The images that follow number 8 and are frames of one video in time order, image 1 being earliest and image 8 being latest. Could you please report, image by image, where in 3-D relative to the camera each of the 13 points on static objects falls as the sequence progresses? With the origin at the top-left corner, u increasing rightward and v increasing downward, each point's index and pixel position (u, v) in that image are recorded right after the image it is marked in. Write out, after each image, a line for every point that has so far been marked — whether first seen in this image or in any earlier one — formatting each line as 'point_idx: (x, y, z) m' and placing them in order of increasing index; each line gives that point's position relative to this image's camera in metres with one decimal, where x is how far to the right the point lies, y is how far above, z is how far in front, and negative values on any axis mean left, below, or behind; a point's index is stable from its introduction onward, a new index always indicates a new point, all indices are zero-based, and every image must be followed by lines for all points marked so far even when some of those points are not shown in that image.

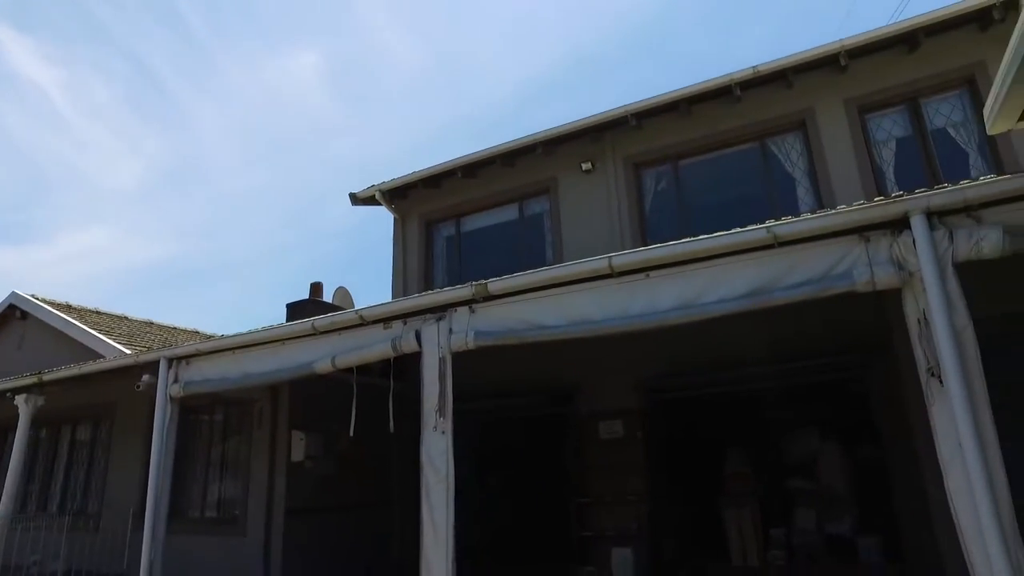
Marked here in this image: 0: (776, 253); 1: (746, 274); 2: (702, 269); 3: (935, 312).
0: (+1.5, +0.2, +3.7) m
1: (+1.3, +0.1, +3.8) m
2: (+1.1, +0.1, +3.9) m
3: (+2.0, -0.1, +3.2) m
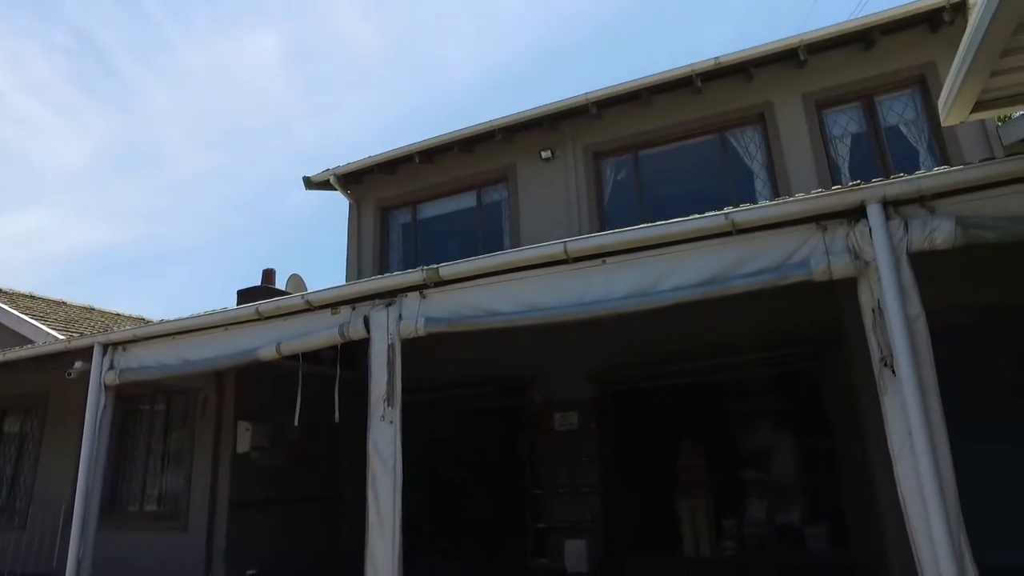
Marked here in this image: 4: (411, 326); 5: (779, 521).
0: (+1.2, +0.3, +3.7) m
1: (+1.0, +0.1, +3.7) m
2: (+0.8, +0.2, +3.8) m
3: (+1.8, -0.1, +3.2) m
4: (-0.7, -0.3, +4.4) m
5: (+2.9, -2.5, +7.3) m
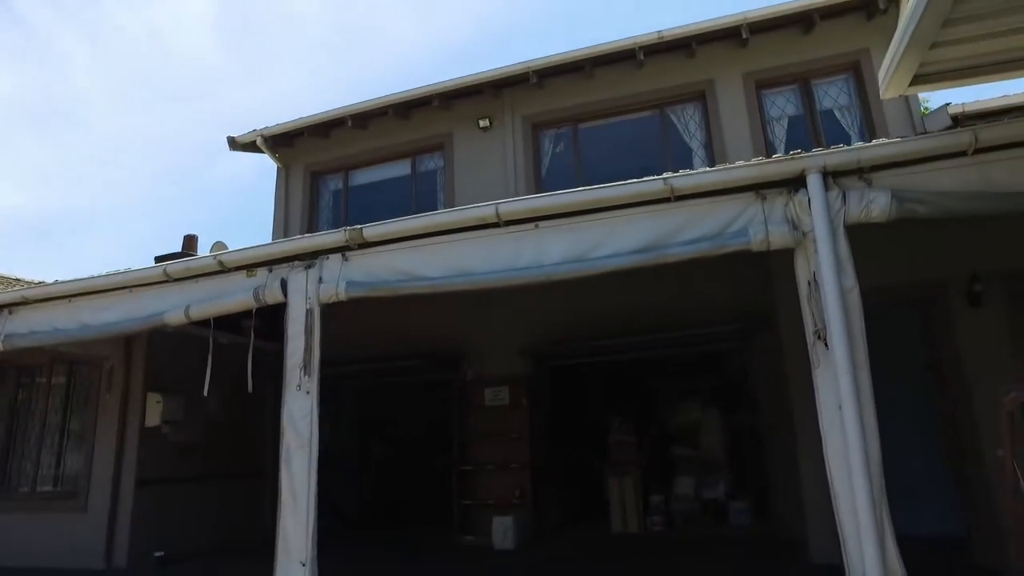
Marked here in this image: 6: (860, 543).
0: (+0.8, +0.4, +3.5) m
1: (+0.7, +0.3, +3.6) m
2: (+0.4, +0.4, +3.6) m
3: (+1.5, +0.1, +3.1) m
4: (-1.1, 0.0, +4.1) m
5: (+2.1, -2.3, +7.4) m
6: (+1.5, -1.1, +2.9) m
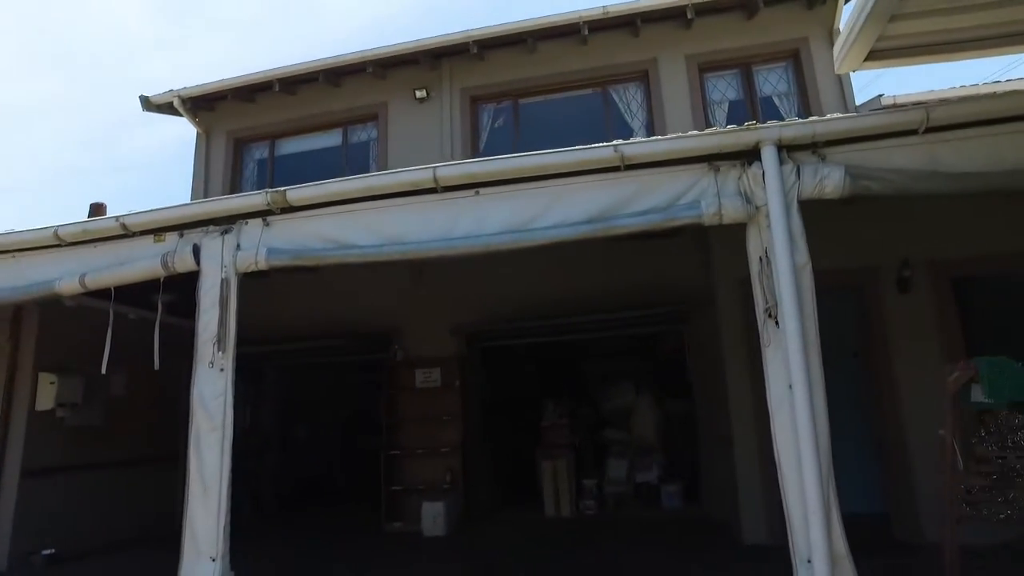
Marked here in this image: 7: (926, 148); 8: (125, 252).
0: (+0.5, +0.6, +3.3) m
1: (+0.4, +0.4, +3.4) m
2: (+0.1, +0.5, +3.4) m
3: (+1.2, +0.2, +3.0) m
4: (-1.4, +0.2, +3.7) m
5: (+1.4, -2.1, +7.4) m
6: (+1.2, -1.0, +2.8) m
7: (+1.9, +0.7, +3.2) m
8: (-2.3, +0.2, +4.1) m
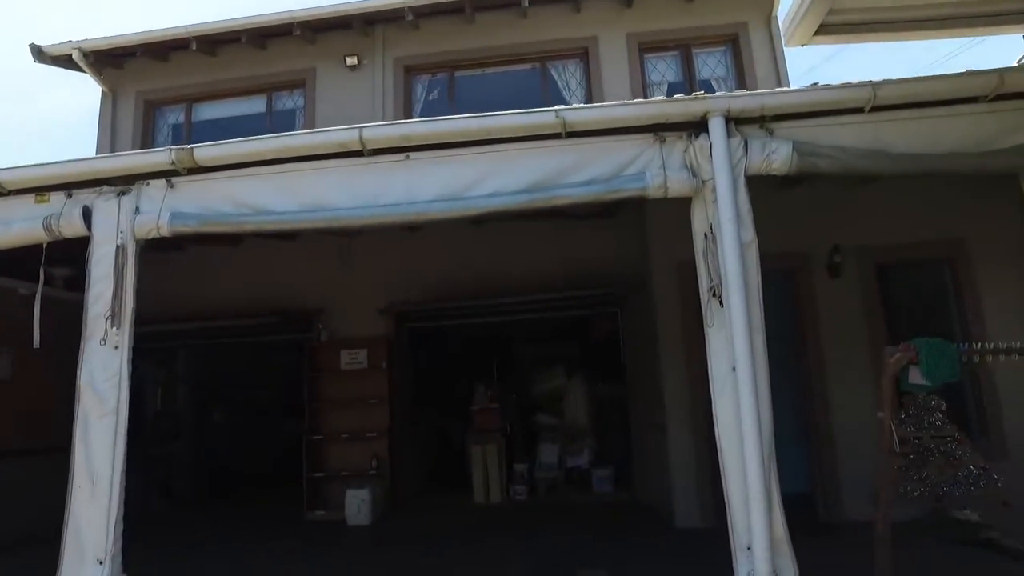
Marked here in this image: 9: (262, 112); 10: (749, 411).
0: (+0.2, +0.7, +3.1) m
1: (+0.1, +0.6, +3.1) m
2: (-0.2, +0.6, +3.2) m
3: (+0.9, +0.3, +2.9) m
4: (-1.8, +0.3, +3.3) m
5: (+0.6, -1.9, +7.3) m
6: (+0.9, -0.9, +2.7) m
7: (+1.7, +0.7, +3.1) m
8: (-2.7, +0.4, +3.6) m
9: (-2.9, +2.0, +7.7) m
10: (+1.0, -0.5, +2.7) m
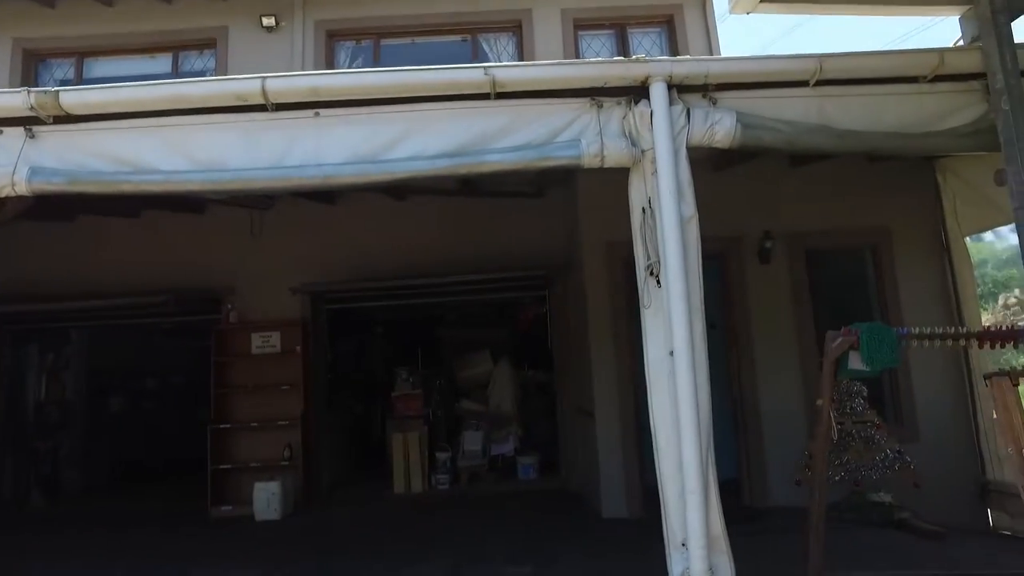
0: (-0.1, +0.8, +2.8) m
1: (-0.3, +0.7, +2.8) m
2: (-0.5, +0.7, +2.8) m
3: (+0.6, +0.4, +2.7) m
4: (-2.1, +0.5, +2.8) m
5: (-0.2, -1.7, +7.1) m
6: (+0.6, -0.8, +2.5) m
7: (+1.3, +0.8, +3.0) m
8: (-3.1, +0.6, +3.0) m
9: (-3.6, +2.3, +7.0) m
10: (+0.7, -0.4, +2.5) m
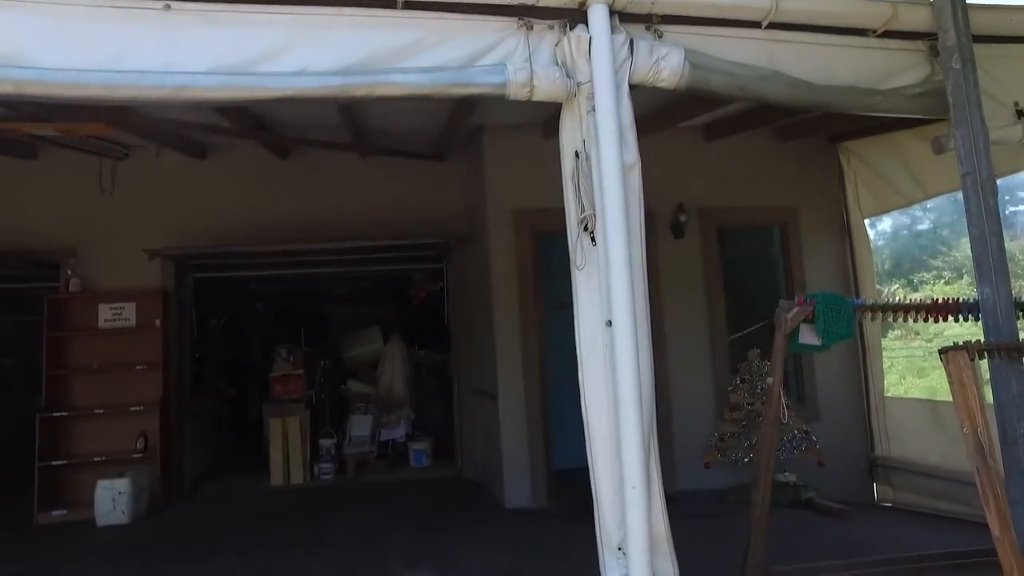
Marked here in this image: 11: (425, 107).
0: (-0.4, +0.9, +2.3) m
1: (-0.6, +0.8, +2.3) m
2: (-0.8, +0.9, +2.2) m
3: (+0.3, +0.5, +2.3) m
4: (-2.4, +0.6, +2.0) m
5: (-1.2, -1.4, +6.5) m
6: (+0.3, -0.7, +2.1) m
7: (+1.0, +0.9, +2.6) m
8: (-3.3, +0.8, +2.0) m
9: (-4.5, +2.6, +5.8) m
10: (+0.4, -0.3, +2.1) m
11: (-0.6, +1.2, +4.4) m
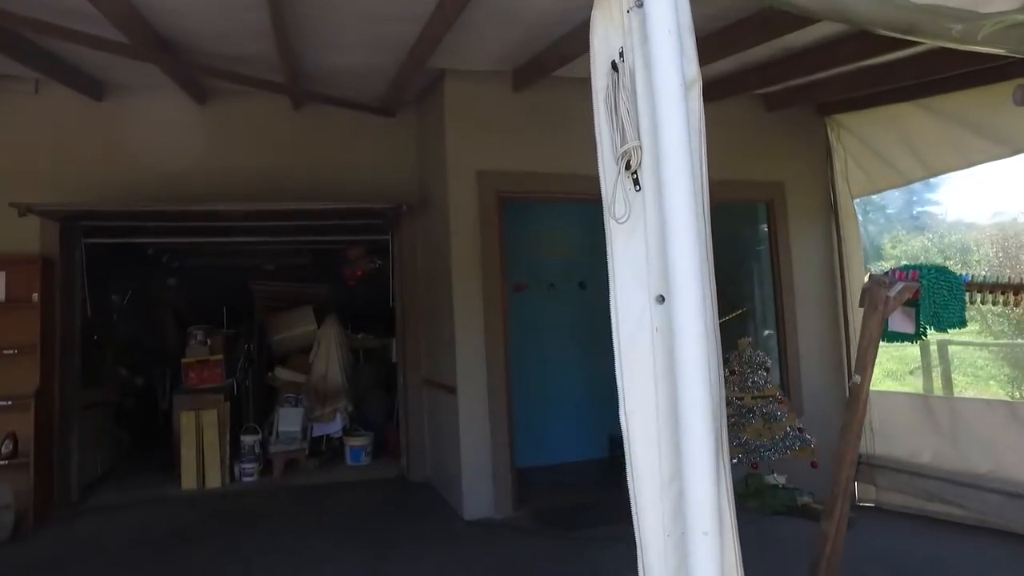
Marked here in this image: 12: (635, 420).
0: (-0.3, +1.0, +1.6) m
1: (-0.5, +0.9, +1.5) m
2: (-0.7, +1.0, +1.5) m
3: (+0.4, +0.6, +1.6) m
4: (-2.3, +0.8, +1.0) m
5: (-1.7, -1.2, +5.7) m
6: (+0.4, -0.6, +1.5) m
7: (+1.0, +1.0, +2.1) m
8: (-3.2, +0.9, +0.9) m
9: (-4.8, +2.9, +4.6) m
10: (+0.4, -0.2, +1.5) m
11: (-0.7, +1.3, +3.6) m
12: (+0.3, -0.3, +1.6) m
